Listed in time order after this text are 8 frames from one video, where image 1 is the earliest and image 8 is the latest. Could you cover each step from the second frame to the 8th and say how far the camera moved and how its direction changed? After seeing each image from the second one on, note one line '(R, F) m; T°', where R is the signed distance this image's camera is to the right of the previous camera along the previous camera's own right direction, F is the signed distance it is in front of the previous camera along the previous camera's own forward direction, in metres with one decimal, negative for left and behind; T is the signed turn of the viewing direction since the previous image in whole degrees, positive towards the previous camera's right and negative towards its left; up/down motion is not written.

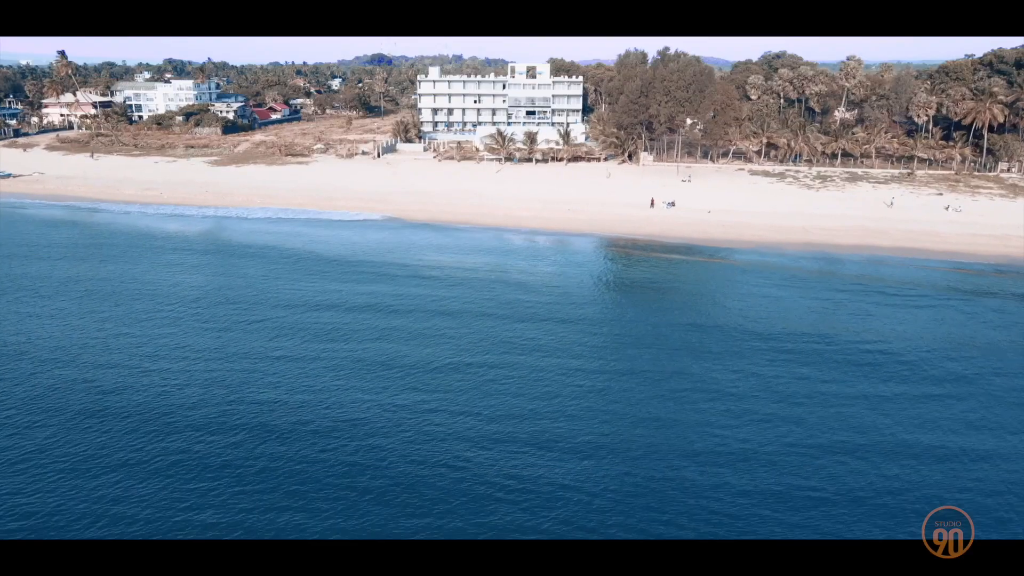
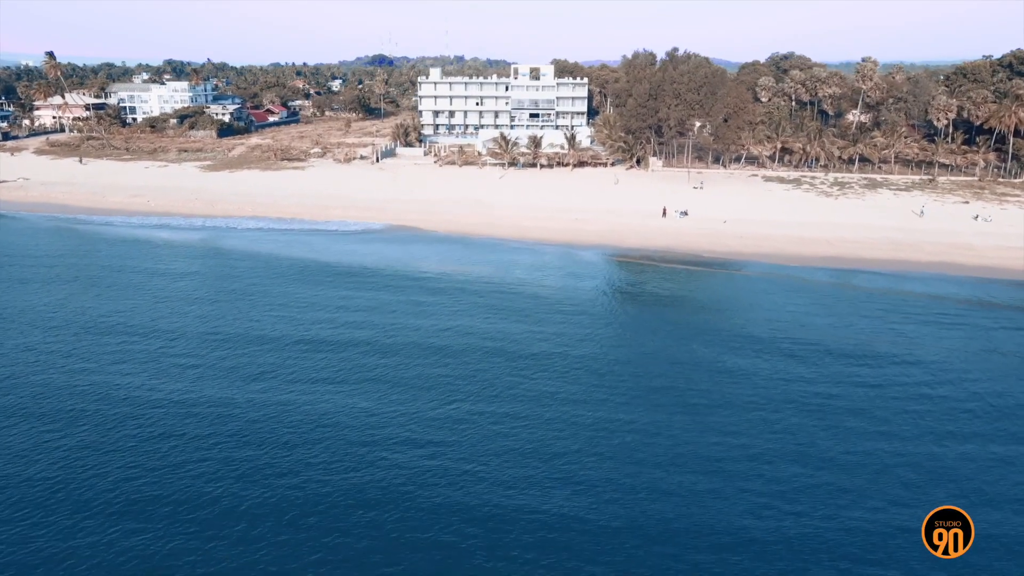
(-0.3, +3.1) m; 0°
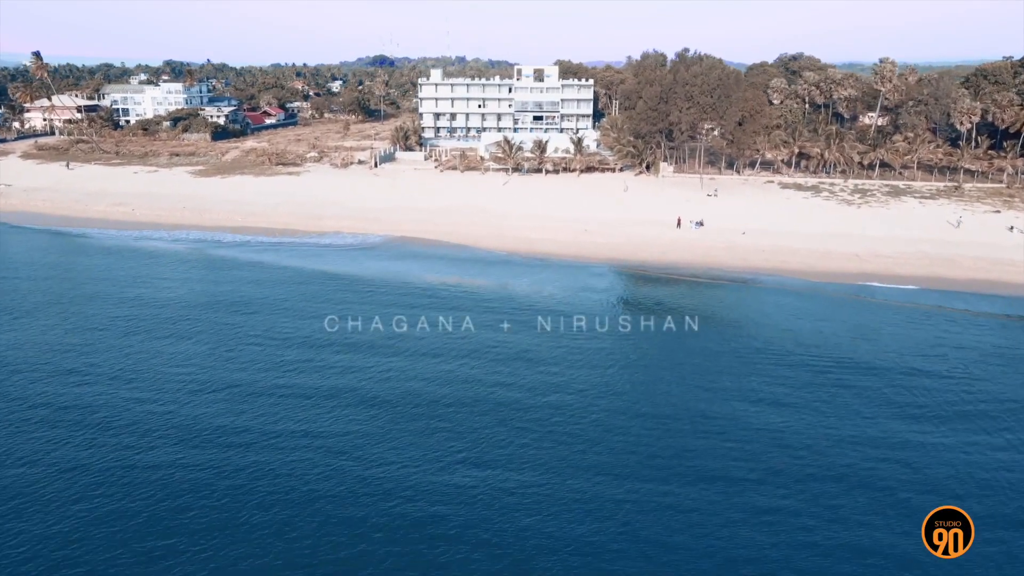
(-0.3, +3.4) m; 0°
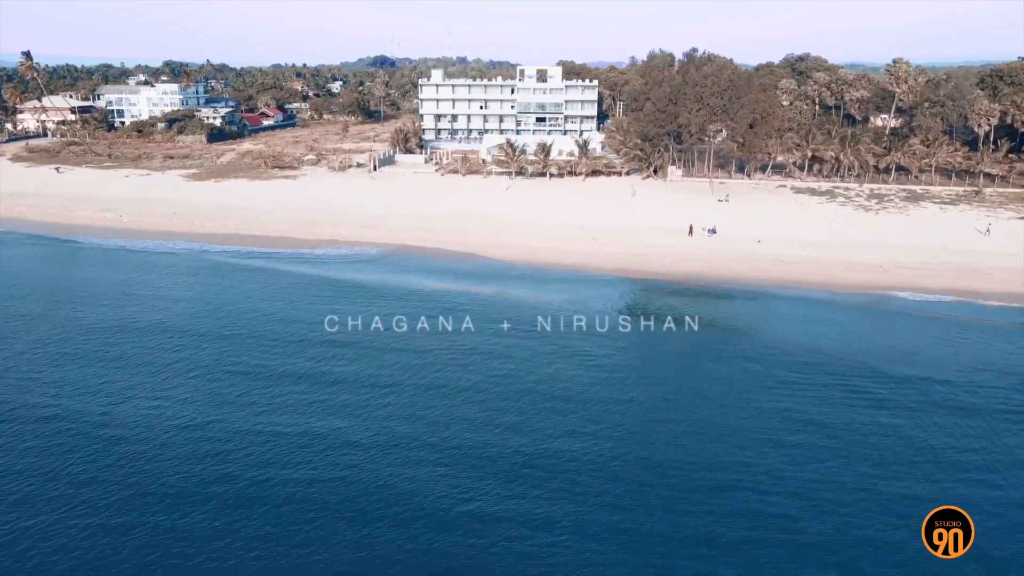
(-0.2, +2.4) m; 0°
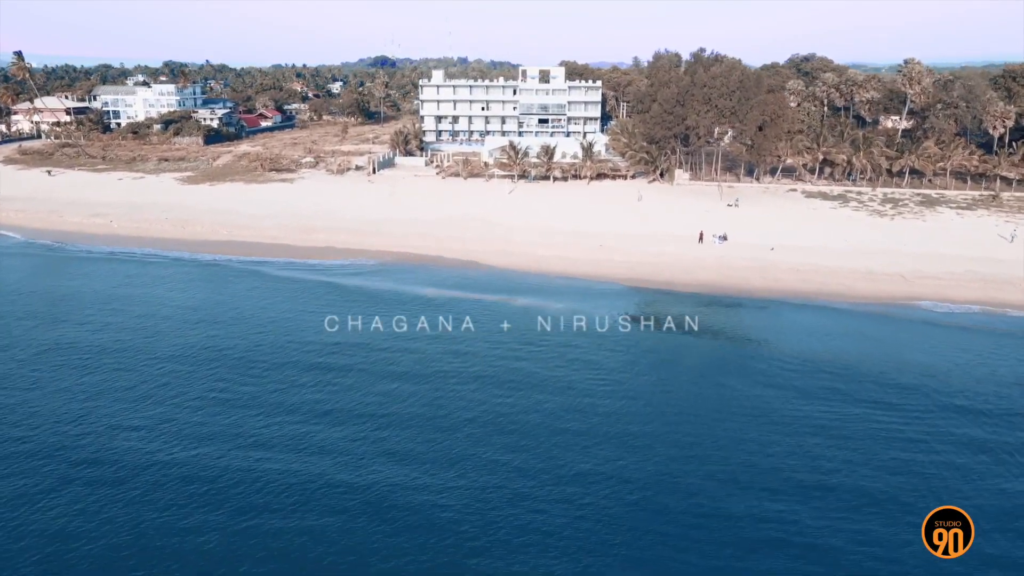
(-0.2, +1.9) m; 0°
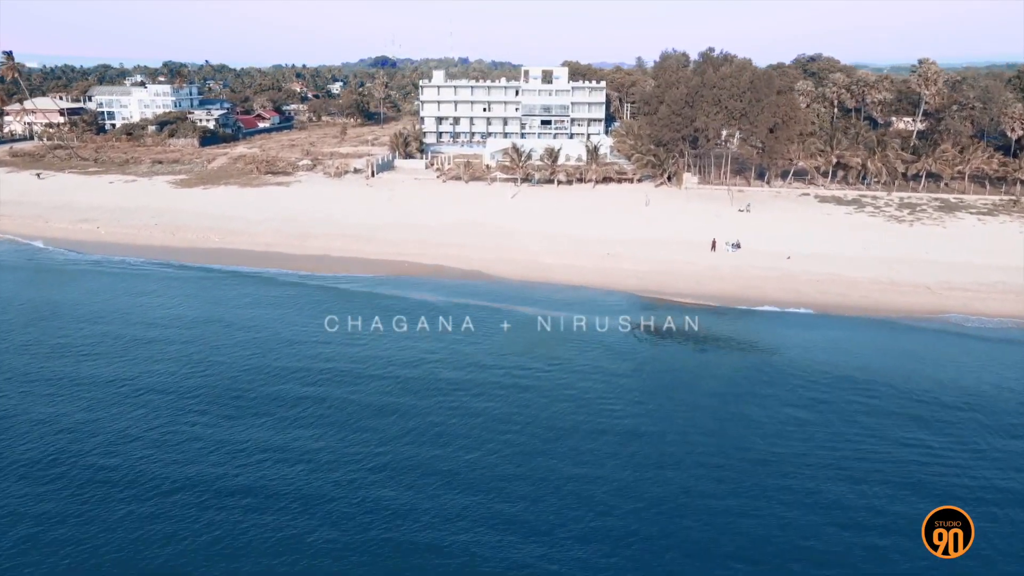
(-0.2, +2.2) m; 0°
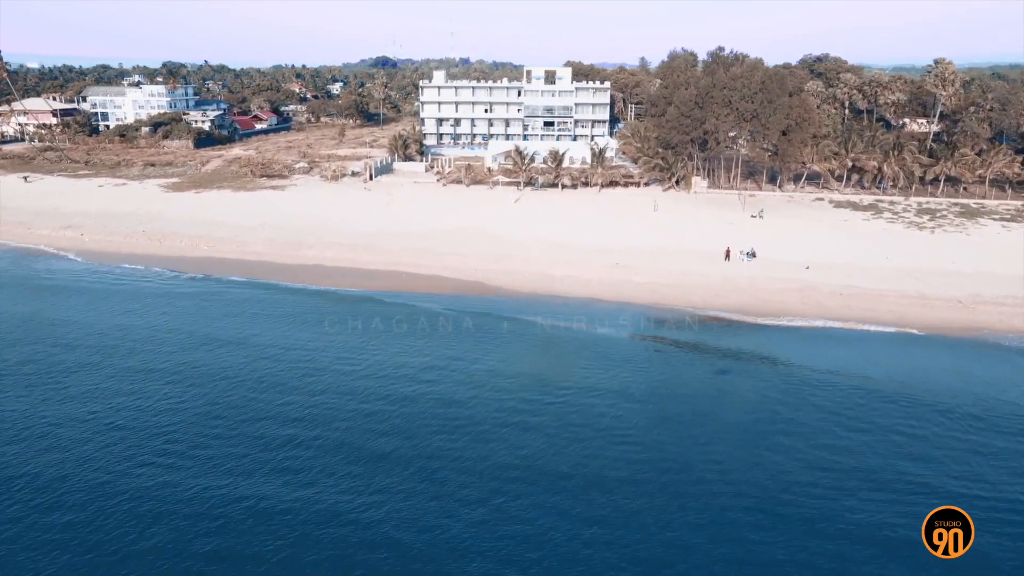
(-0.1, +2.4) m; 0°
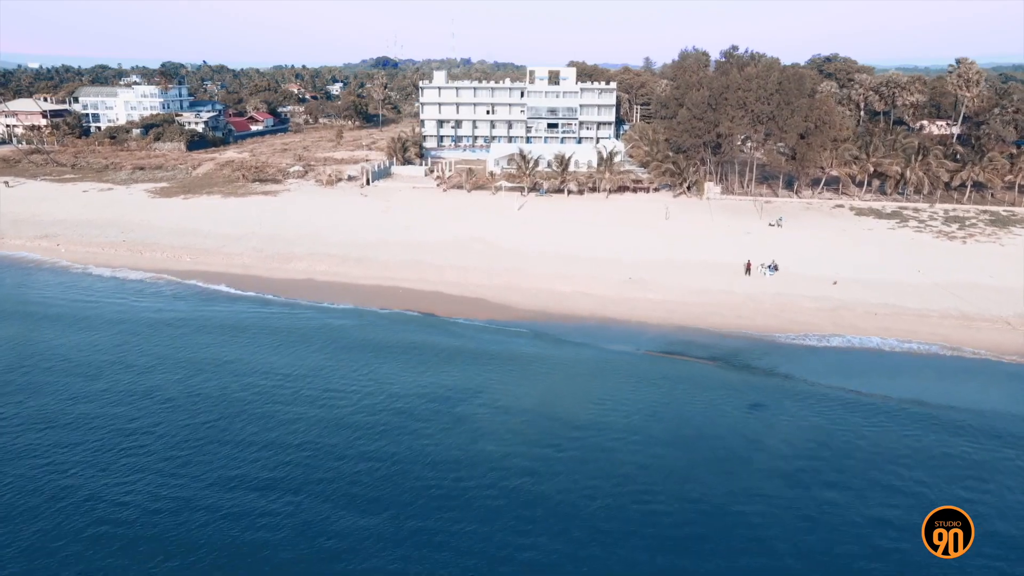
(-0.2, +3.2) m; 0°
